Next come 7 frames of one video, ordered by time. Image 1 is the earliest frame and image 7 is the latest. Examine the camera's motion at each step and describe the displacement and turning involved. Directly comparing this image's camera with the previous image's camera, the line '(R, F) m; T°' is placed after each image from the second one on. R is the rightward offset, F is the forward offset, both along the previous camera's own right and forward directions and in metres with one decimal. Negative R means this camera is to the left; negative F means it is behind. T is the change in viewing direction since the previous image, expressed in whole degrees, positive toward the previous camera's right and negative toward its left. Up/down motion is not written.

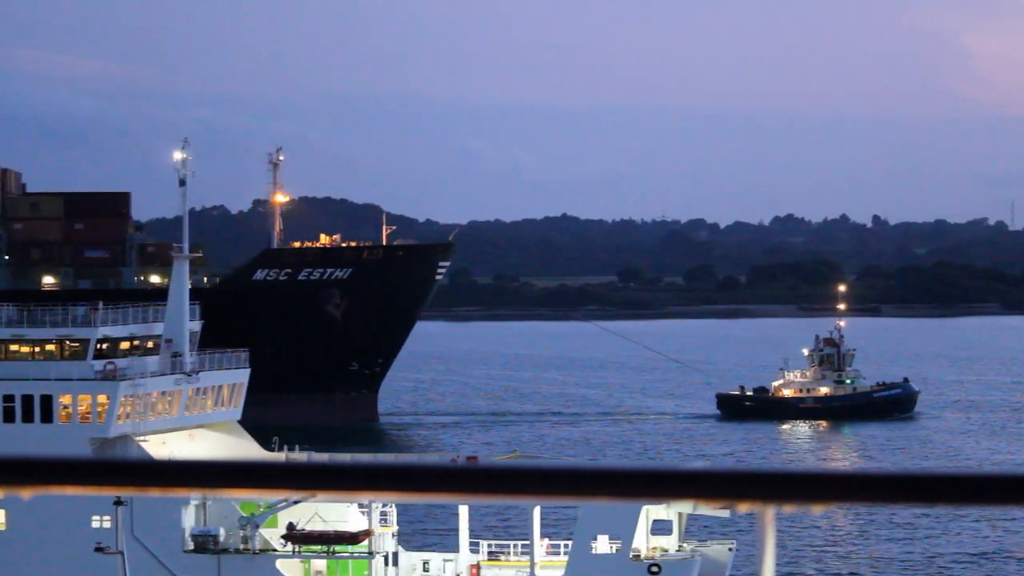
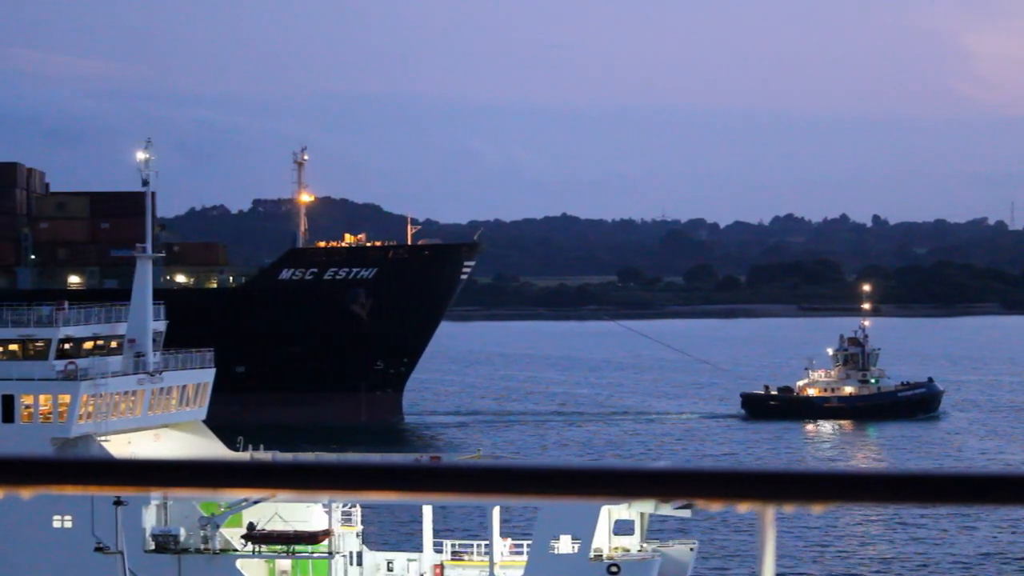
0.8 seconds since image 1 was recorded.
(+0.2, -0.1) m; 0°
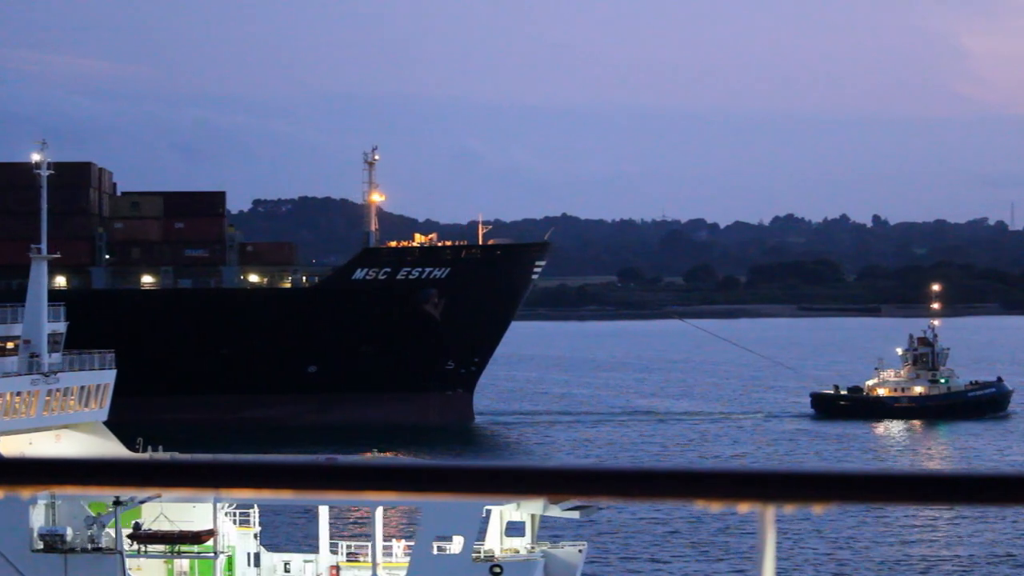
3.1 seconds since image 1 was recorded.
(-0.1, +0.1) m; 0°
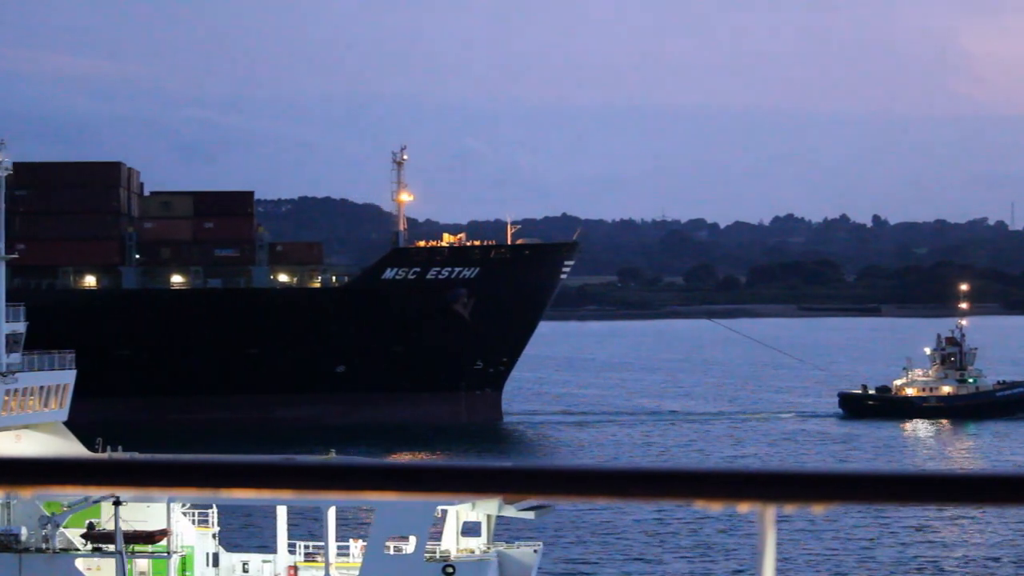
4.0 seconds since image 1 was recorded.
(-0.4, 0.0) m; 0°
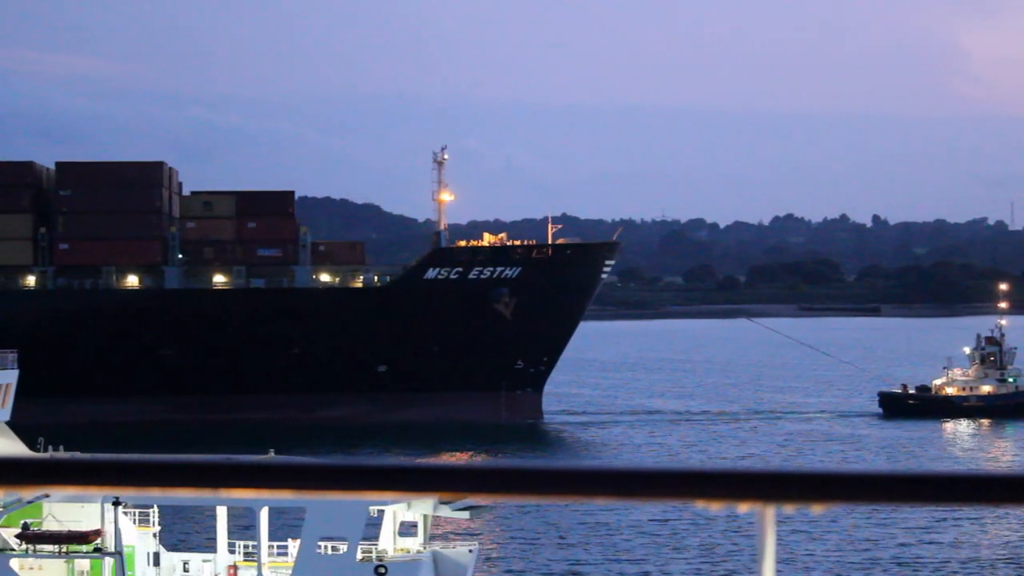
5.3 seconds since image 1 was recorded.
(-0.6, 0.0) m; 0°
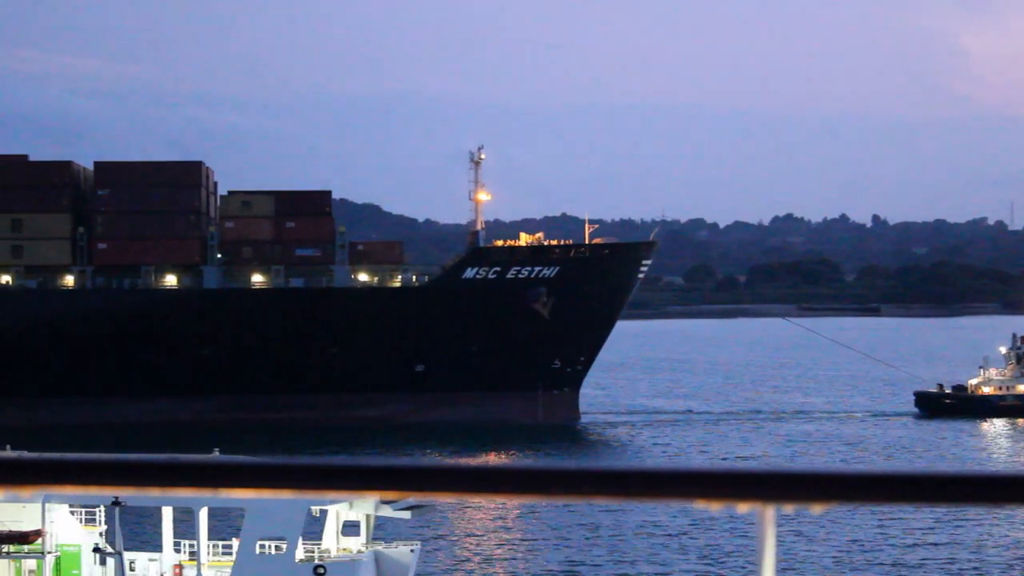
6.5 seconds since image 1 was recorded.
(-0.5, 0.0) m; 0°
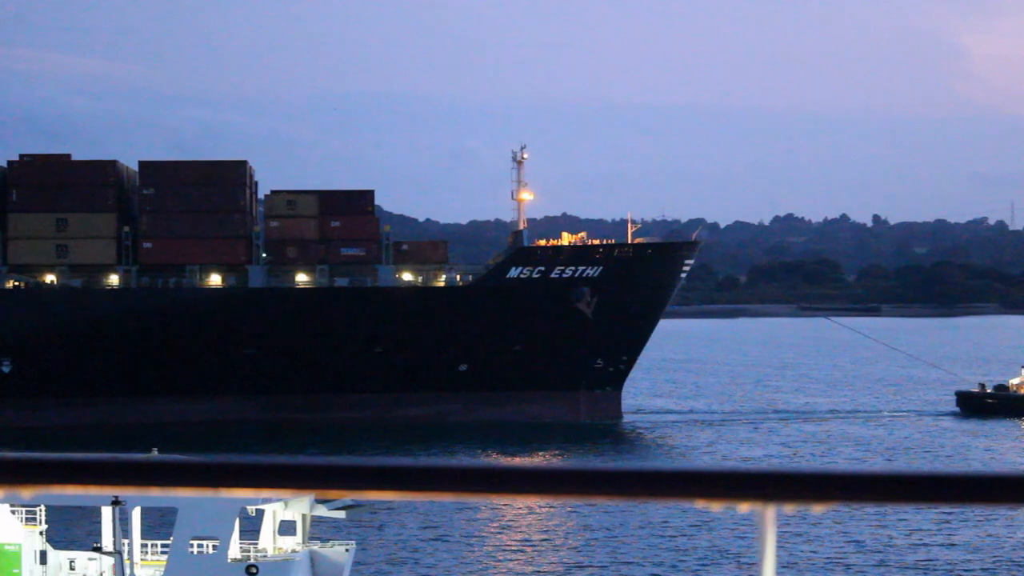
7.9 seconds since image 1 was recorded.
(-0.5, 0.0) m; 0°
